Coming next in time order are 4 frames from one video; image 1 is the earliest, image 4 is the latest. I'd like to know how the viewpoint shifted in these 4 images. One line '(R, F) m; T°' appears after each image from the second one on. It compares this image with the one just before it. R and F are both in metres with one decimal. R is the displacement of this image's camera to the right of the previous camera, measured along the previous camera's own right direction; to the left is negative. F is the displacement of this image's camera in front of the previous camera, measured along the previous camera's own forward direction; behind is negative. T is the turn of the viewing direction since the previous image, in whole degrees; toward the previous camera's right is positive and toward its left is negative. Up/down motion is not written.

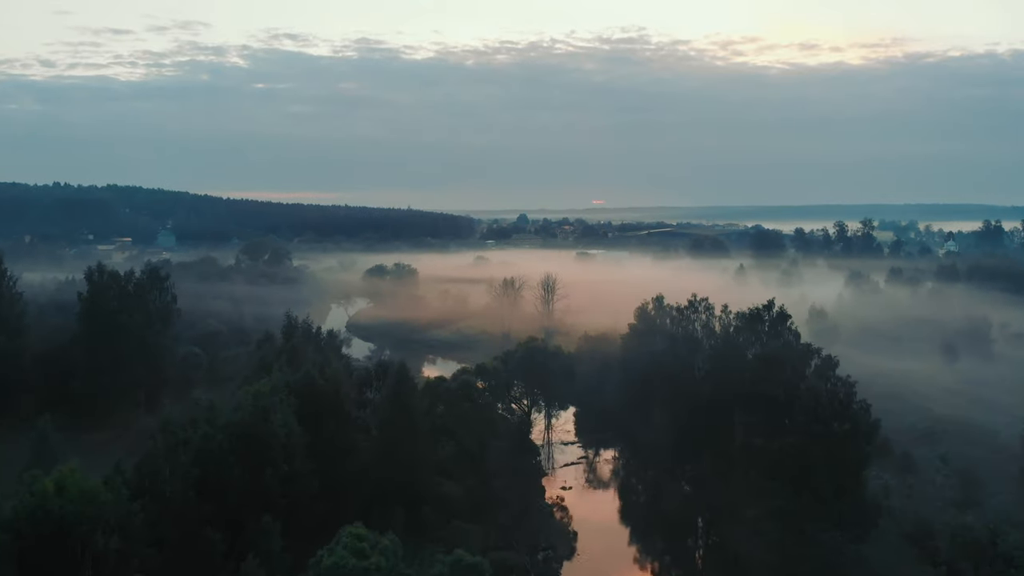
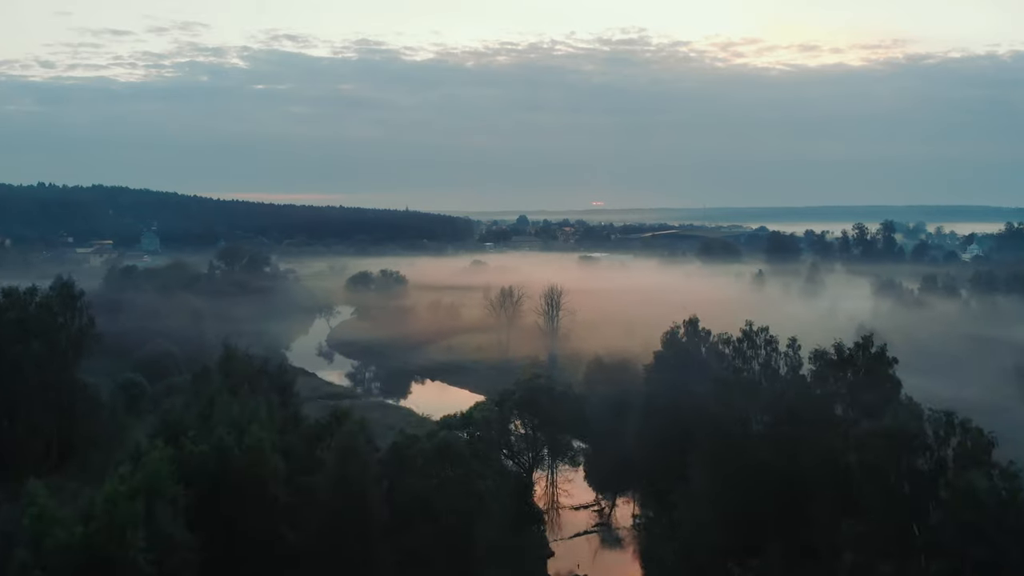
(+0.1, +6.6) m; 0°
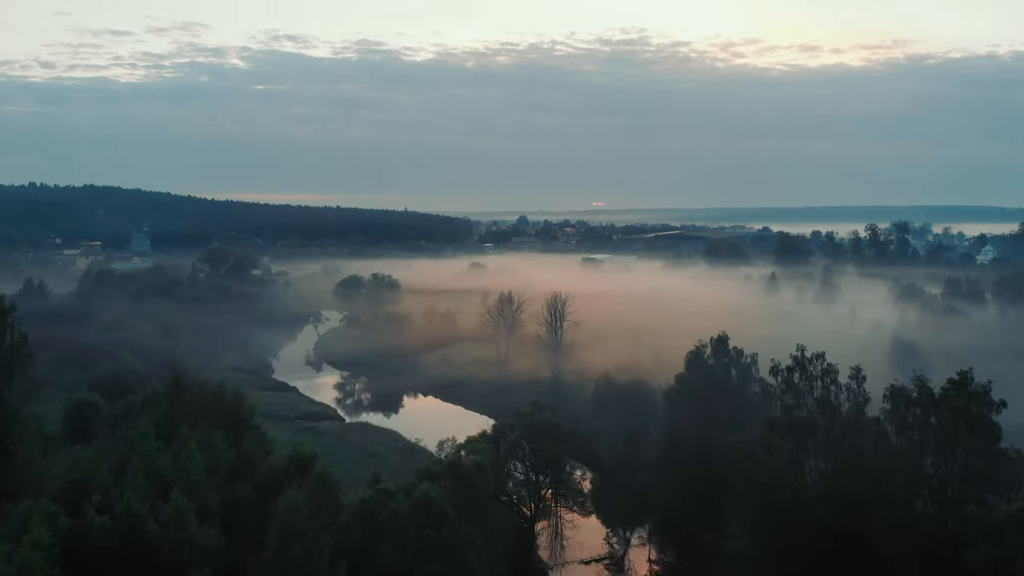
(0.0, +3.8) m; 0°
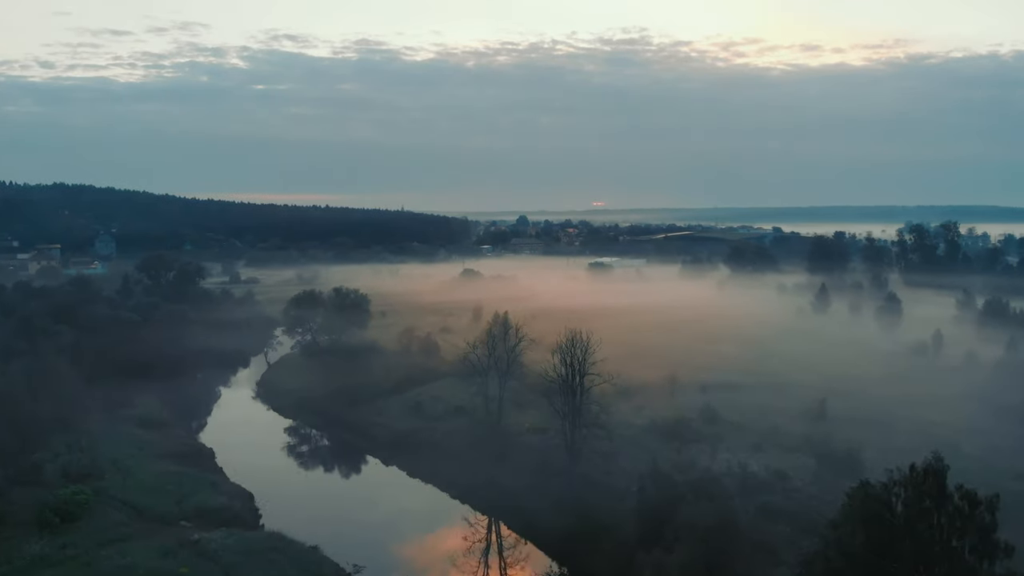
(+0.2, +11.6) m; 0°
